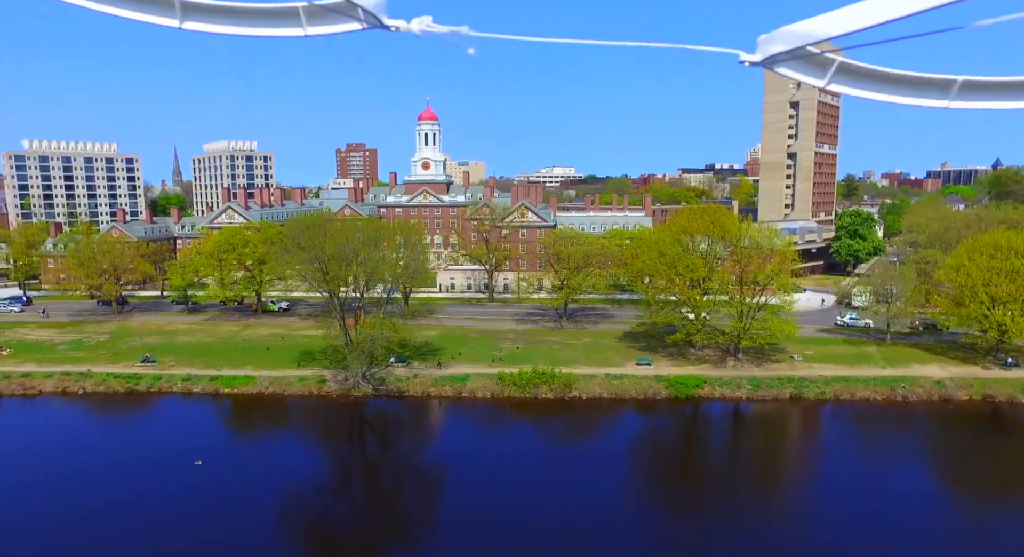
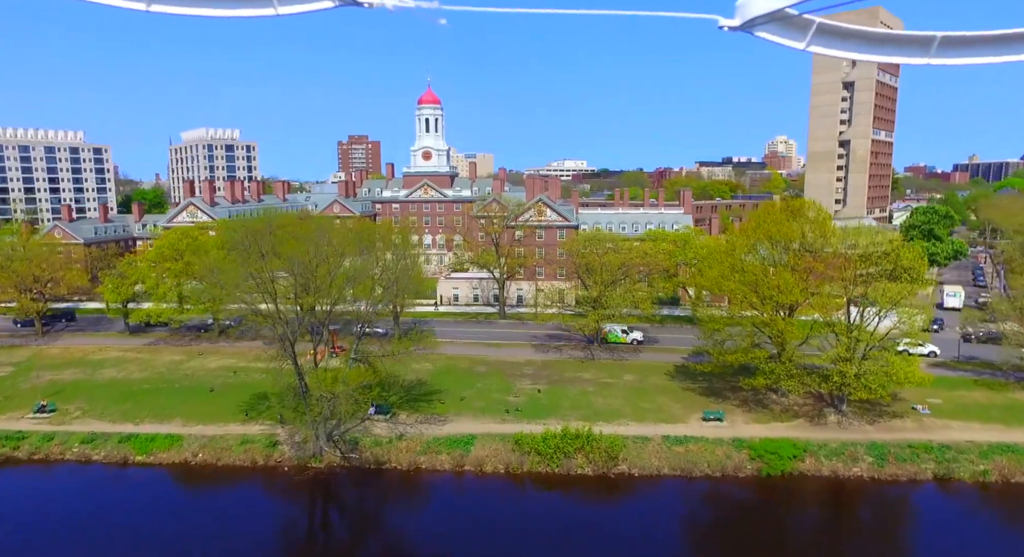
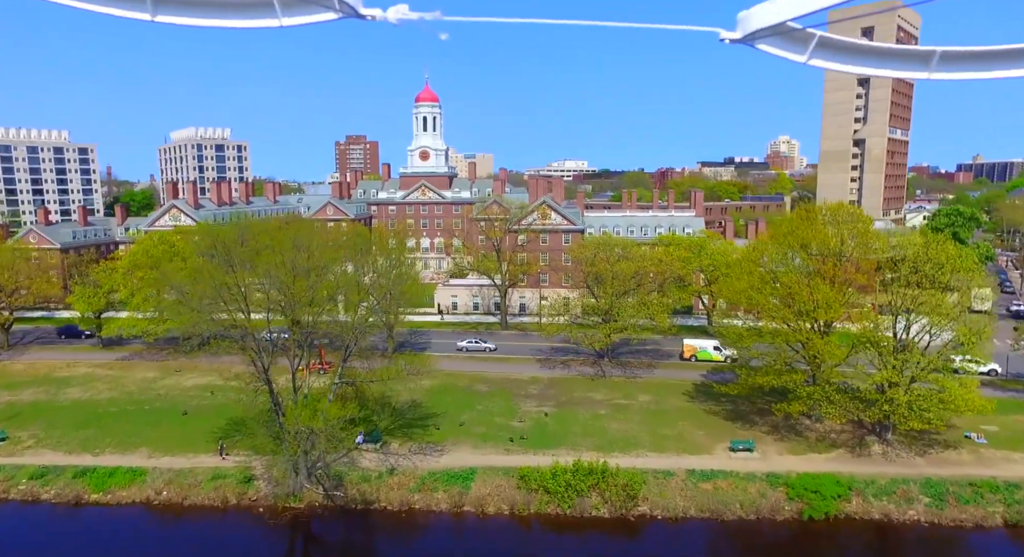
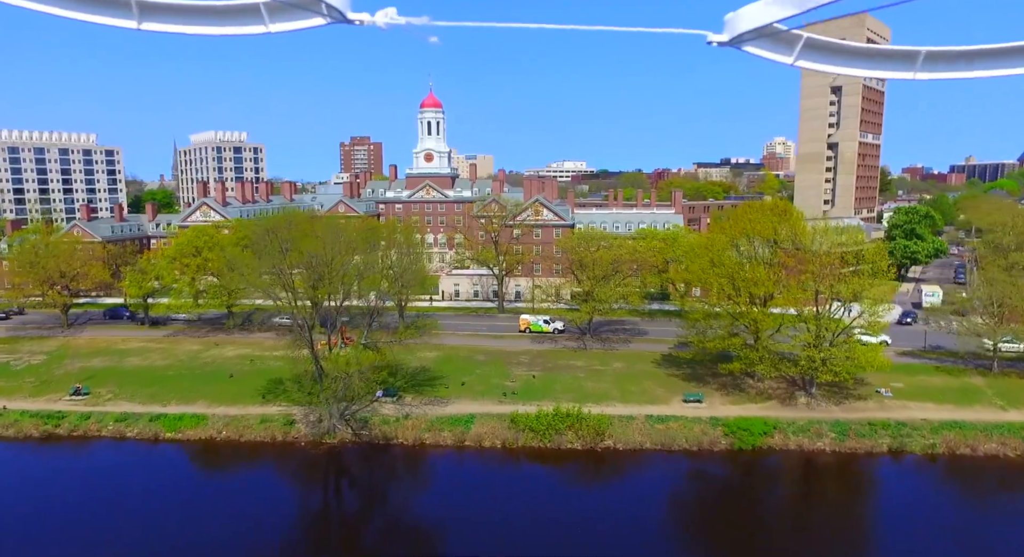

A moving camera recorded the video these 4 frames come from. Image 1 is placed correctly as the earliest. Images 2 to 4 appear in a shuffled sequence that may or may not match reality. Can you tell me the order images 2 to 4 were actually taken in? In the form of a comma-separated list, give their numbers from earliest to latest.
4, 2, 3
